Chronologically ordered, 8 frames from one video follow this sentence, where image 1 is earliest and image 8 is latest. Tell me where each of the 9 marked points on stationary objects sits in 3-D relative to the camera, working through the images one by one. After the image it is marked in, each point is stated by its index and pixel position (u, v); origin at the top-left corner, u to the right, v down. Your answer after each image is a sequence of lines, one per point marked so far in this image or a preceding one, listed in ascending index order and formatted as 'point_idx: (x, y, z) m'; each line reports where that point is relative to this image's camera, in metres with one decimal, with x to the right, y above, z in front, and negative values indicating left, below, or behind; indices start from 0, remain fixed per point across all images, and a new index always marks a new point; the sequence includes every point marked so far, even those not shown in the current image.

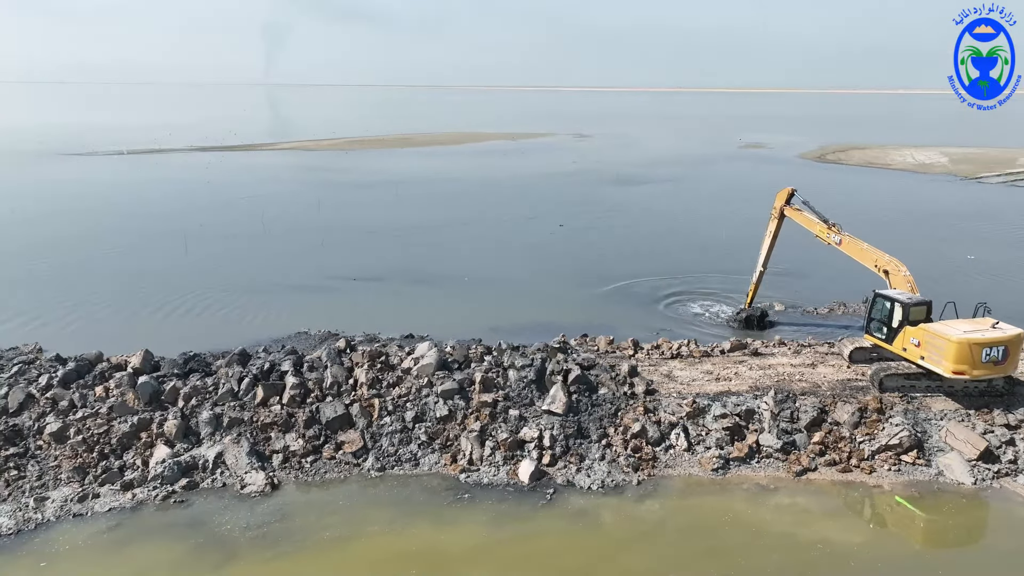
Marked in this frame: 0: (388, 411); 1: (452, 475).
0: (-1.7, -1.8, +10.1) m
1: (-0.8, -2.5, +9.4) m
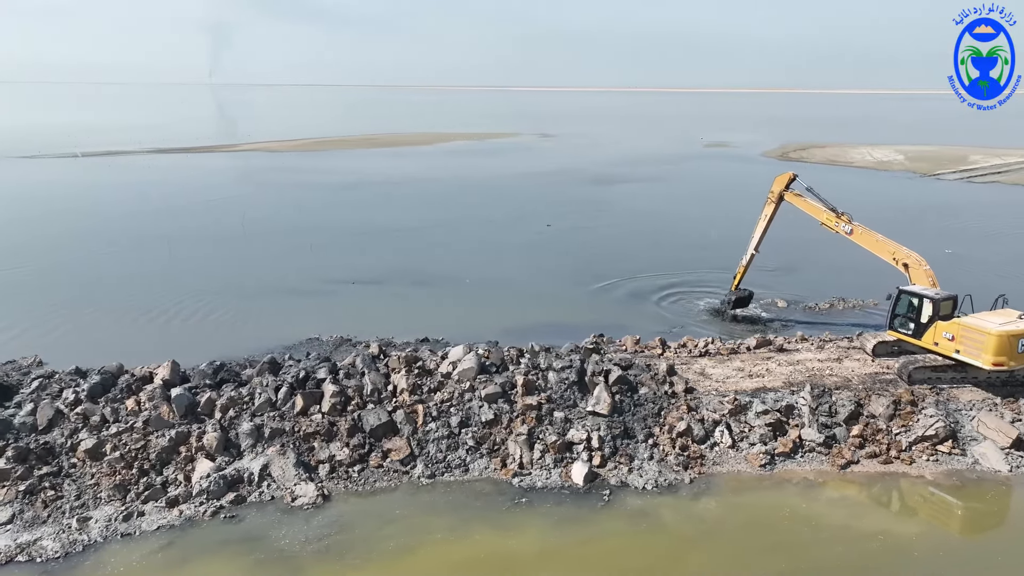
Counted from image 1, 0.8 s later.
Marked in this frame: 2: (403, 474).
0: (-1.1, -1.8, +9.9) m
1: (-0.1, -2.5, +9.4) m
2: (-1.4, -2.5, +9.4) m
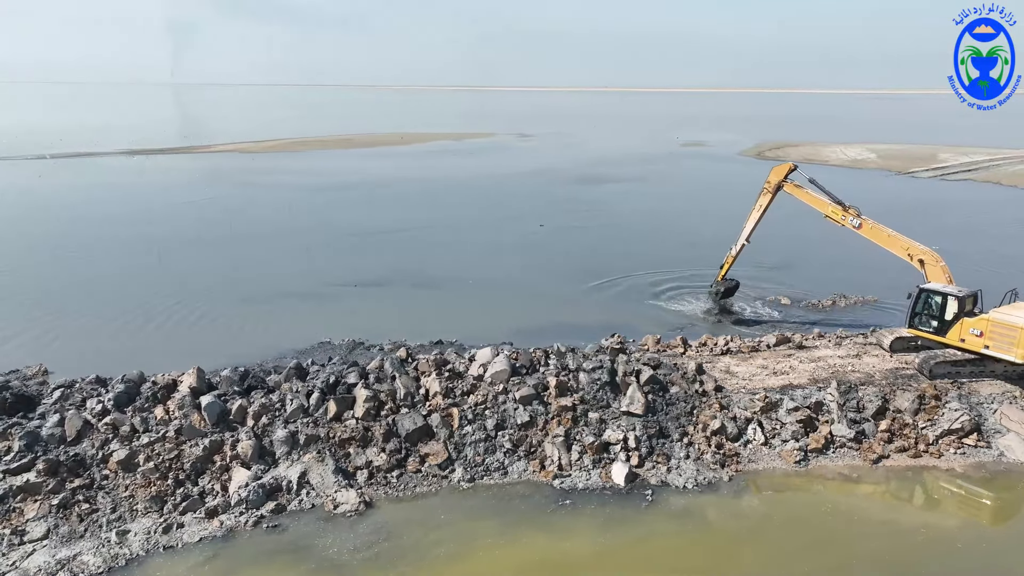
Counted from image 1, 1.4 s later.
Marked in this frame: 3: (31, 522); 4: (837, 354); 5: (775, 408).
0: (-0.6, -1.8, +9.9) m
1: (+0.4, -2.6, +9.3) m
2: (-0.9, -2.5, +9.3) m
3: (-5.5, -2.7, +8.0) m
4: (+5.6, -1.1, +12.1) m
5: (+3.9, -1.8, +10.4) m
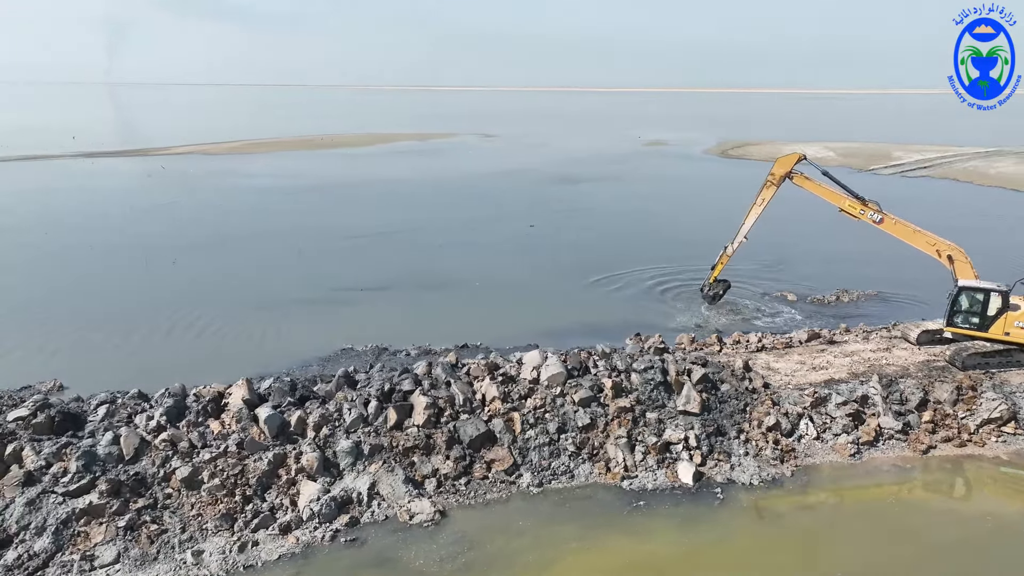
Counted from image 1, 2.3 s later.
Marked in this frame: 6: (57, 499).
0: (+0.3, -1.9, +9.8) m
1: (+1.3, -2.6, +9.3) m
2: (0.0, -2.6, +9.2) m
3: (-4.5, -2.8, +7.7) m
4: (+6.3, -1.1, +12.4) m
5: (+4.7, -1.7, +10.6) m
6: (-5.1, -2.4, +7.9) m
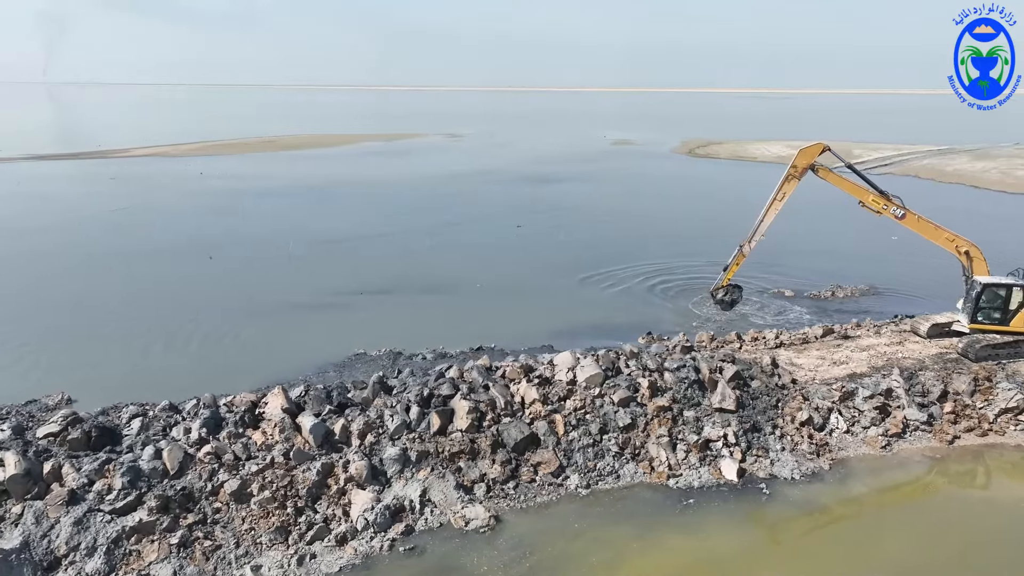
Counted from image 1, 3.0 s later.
0: (+0.8, -1.9, +9.8) m
1: (+2.0, -2.6, +9.4) m
2: (+0.6, -2.6, +9.2) m
3: (-3.7, -2.9, +7.4) m
4: (+6.7, -1.0, +12.7) m
5: (+5.2, -1.7, +10.9) m
6: (-4.4, -2.5, +7.5) m
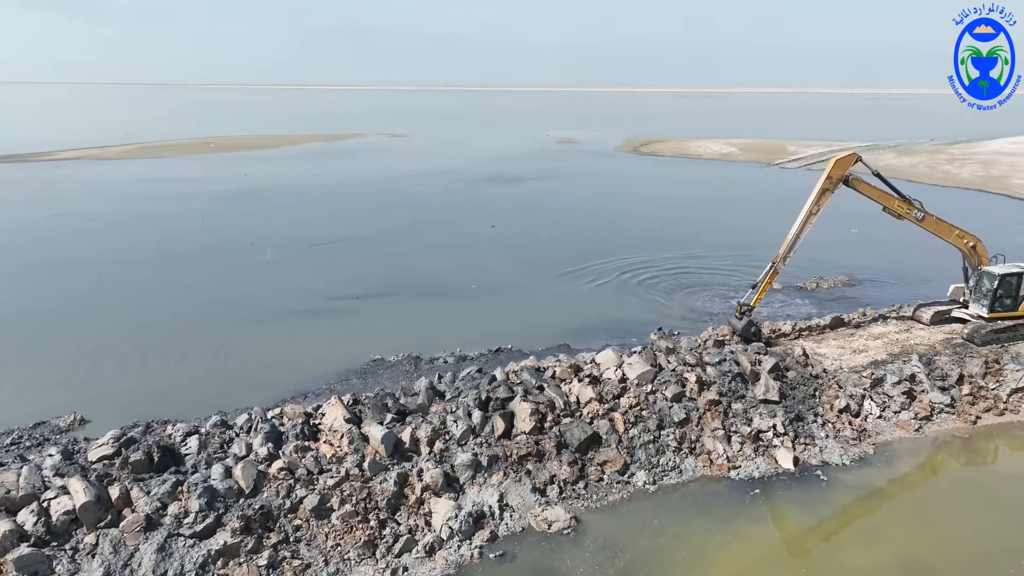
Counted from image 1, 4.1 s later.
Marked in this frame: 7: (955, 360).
0: (+1.7, -1.9, +9.8) m
1: (+2.8, -2.5, +9.5) m
2: (+1.5, -2.6, +9.2) m
3: (-2.7, -3.0, +7.0) m
4: (+7.2, -0.8, +13.3) m
5: (+5.9, -1.5, +11.4) m
6: (-3.3, -2.6, +7.1) m
7: (+7.7, -1.3, +12.2) m
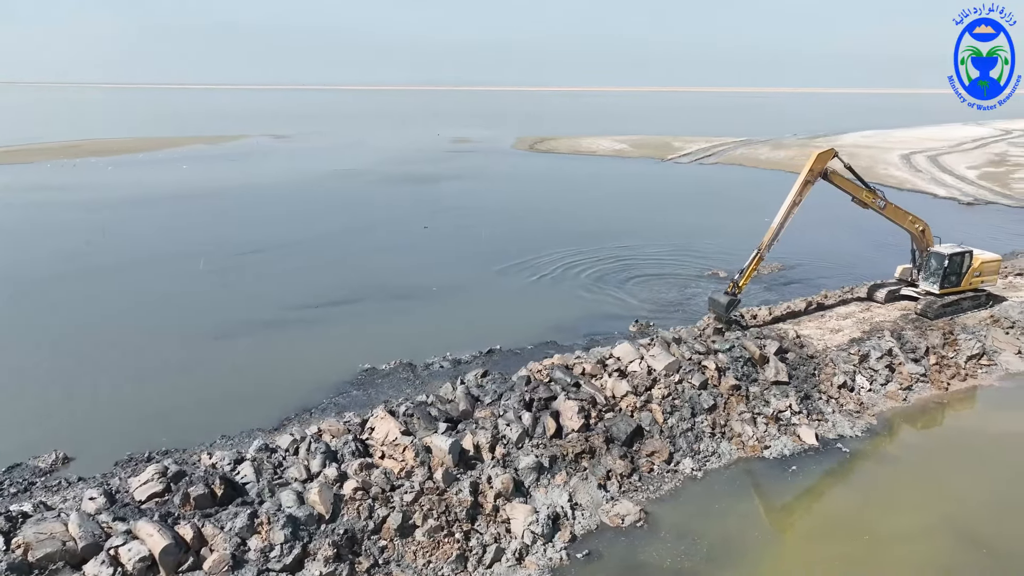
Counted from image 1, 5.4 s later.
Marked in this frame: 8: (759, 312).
0: (+2.2, -1.8, +10.1) m
1: (+3.4, -2.4, +10.0) m
2: (+2.2, -2.5, +9.5) m
3: (-1.5, -3.1, +6.6) m
4: (+7.0, -0.4, +14.4) m
5: (+6.1, -1.2, +12.3) m
6: (-2.2, -2.7, +6.6) m
7: (+7.7, -0.9, +13.4) m
8: (+5.0, -0.5, +14.3) m
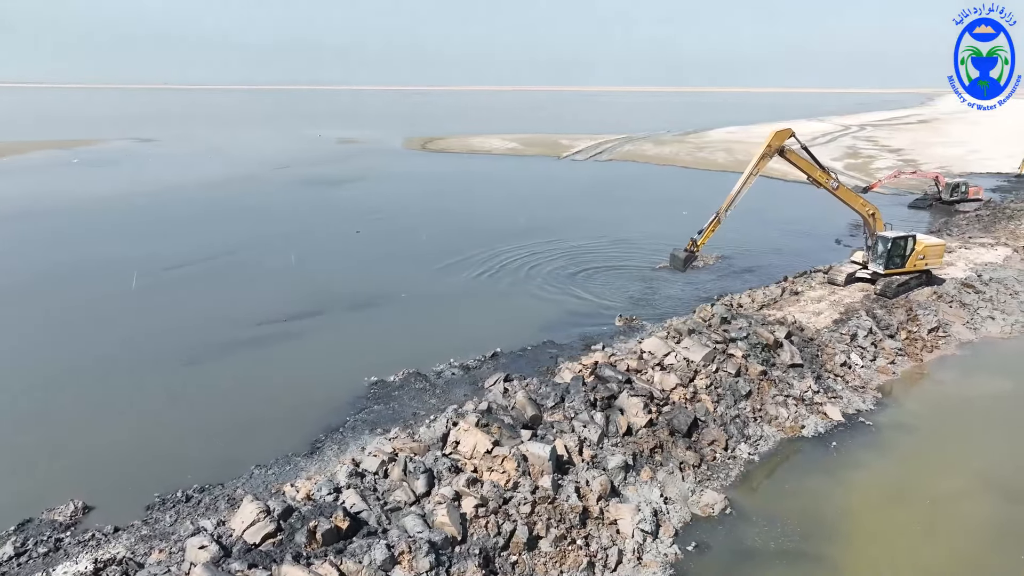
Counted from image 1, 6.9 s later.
0: (+3.0, -1.7, +10.4) m
1: (+4.2, -2.2, +10.5) m
2: (+3.1, -2.4, +9.8) m
3: (0.0, -3.2, +6.3) m
4: (+6.9, -0.1, +15.5) m
5: (+6.4, -0.9, +13.3) m
6: (-0.7, -2.8, +6.2) m
7: (+7.8, -0.5, +14.7) m
8: (+4.9, -0.2, +15.0) m
